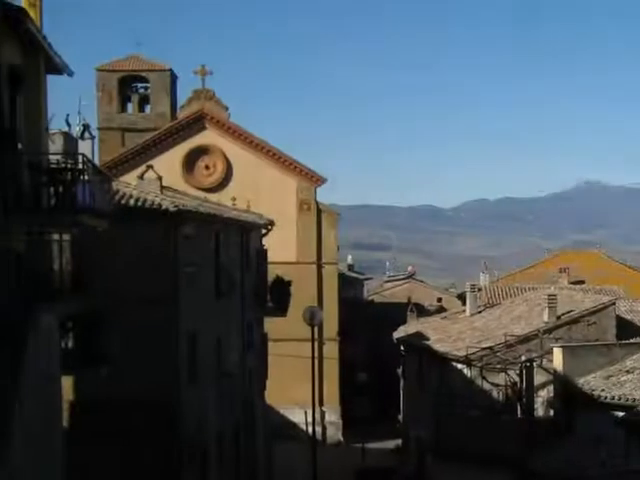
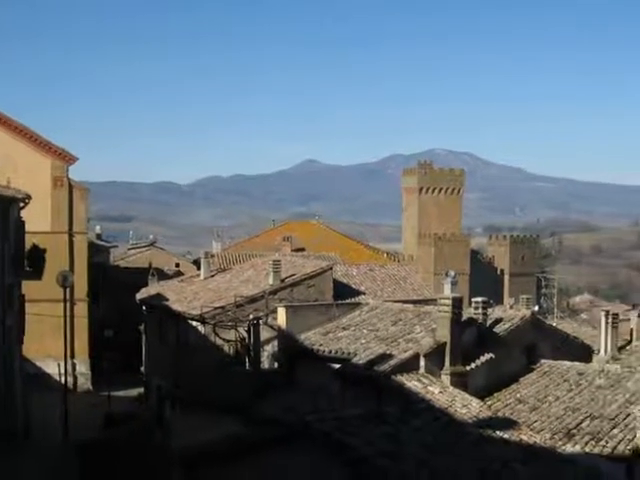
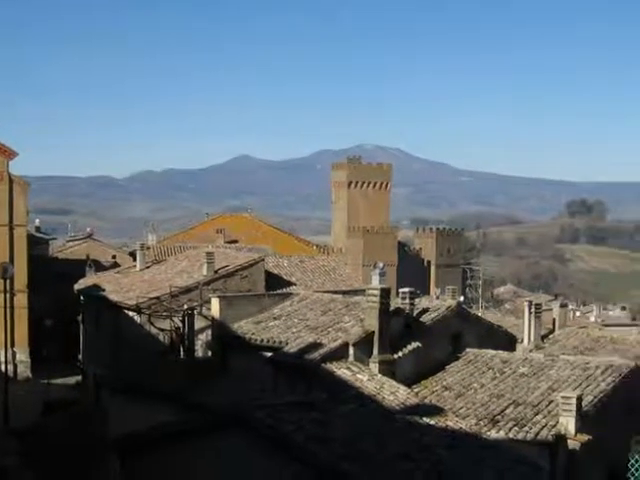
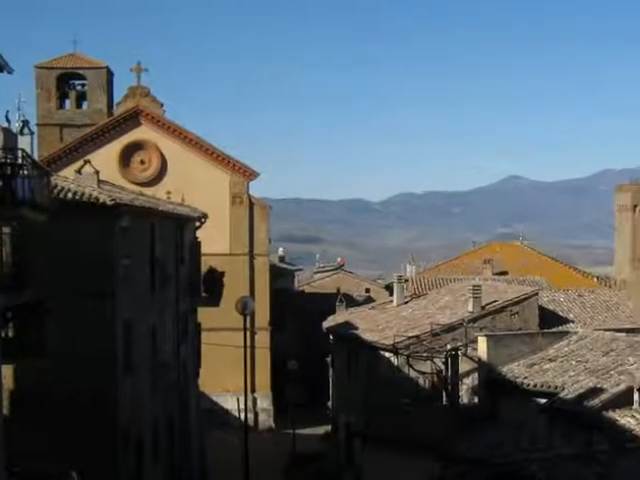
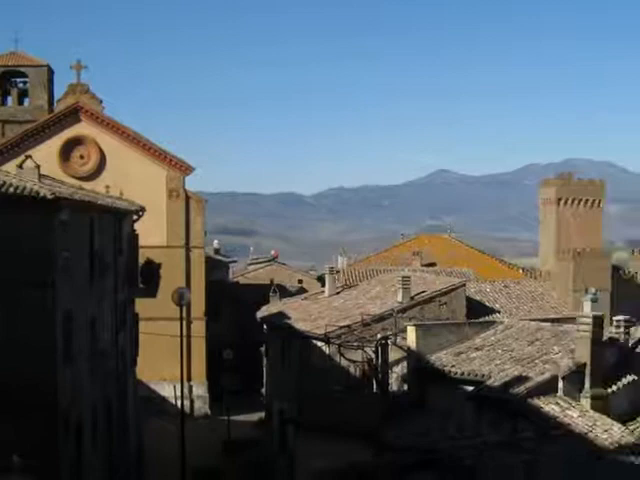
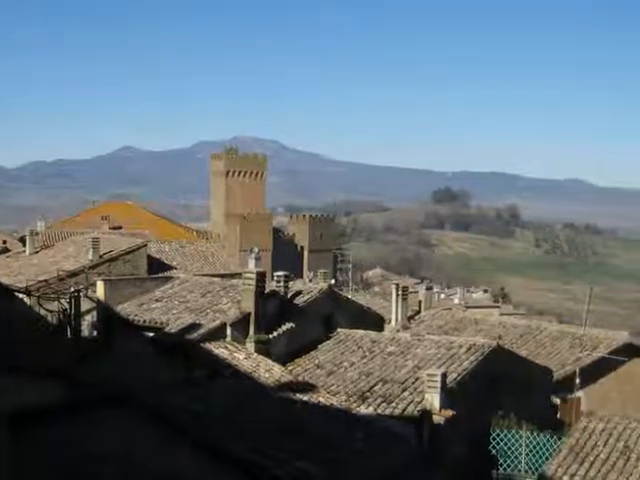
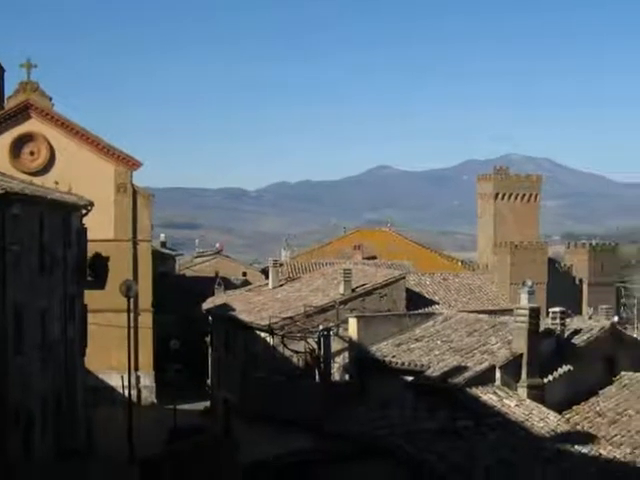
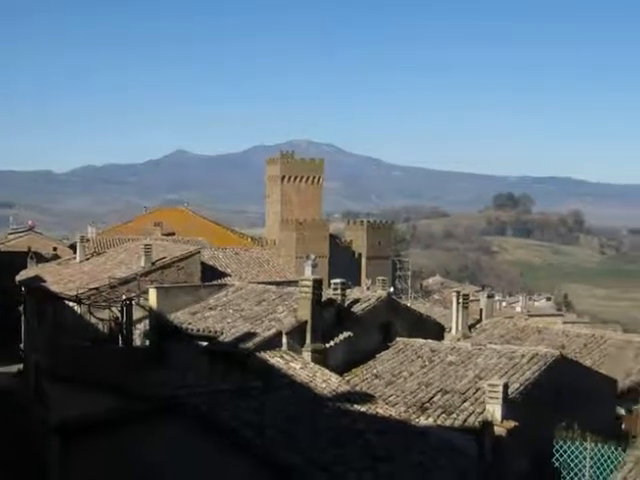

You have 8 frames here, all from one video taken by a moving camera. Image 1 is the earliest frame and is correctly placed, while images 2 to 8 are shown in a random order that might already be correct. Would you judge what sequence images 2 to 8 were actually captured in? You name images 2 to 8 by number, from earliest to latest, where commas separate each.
4, 5, 7, 2, 3, 8, 6
